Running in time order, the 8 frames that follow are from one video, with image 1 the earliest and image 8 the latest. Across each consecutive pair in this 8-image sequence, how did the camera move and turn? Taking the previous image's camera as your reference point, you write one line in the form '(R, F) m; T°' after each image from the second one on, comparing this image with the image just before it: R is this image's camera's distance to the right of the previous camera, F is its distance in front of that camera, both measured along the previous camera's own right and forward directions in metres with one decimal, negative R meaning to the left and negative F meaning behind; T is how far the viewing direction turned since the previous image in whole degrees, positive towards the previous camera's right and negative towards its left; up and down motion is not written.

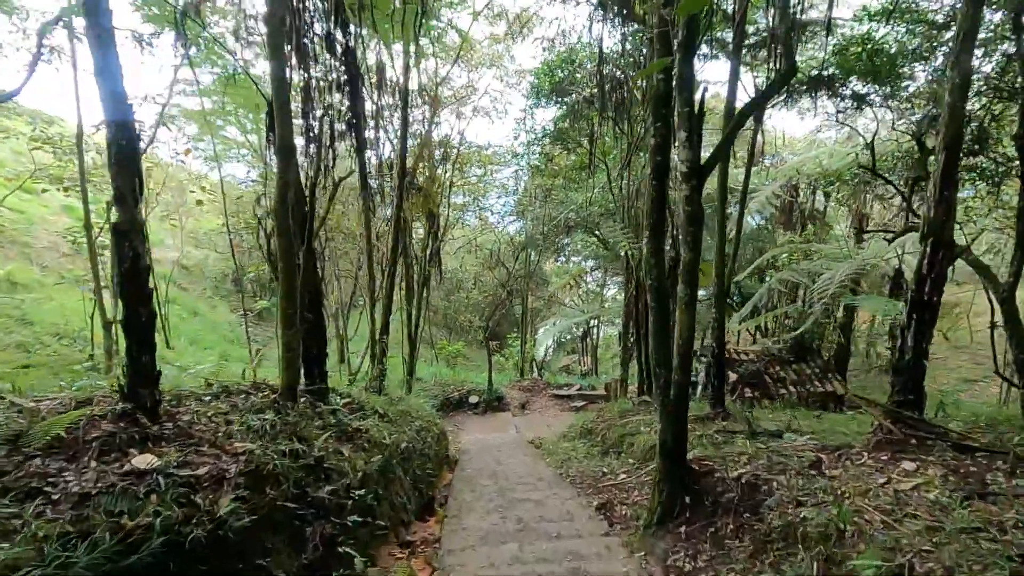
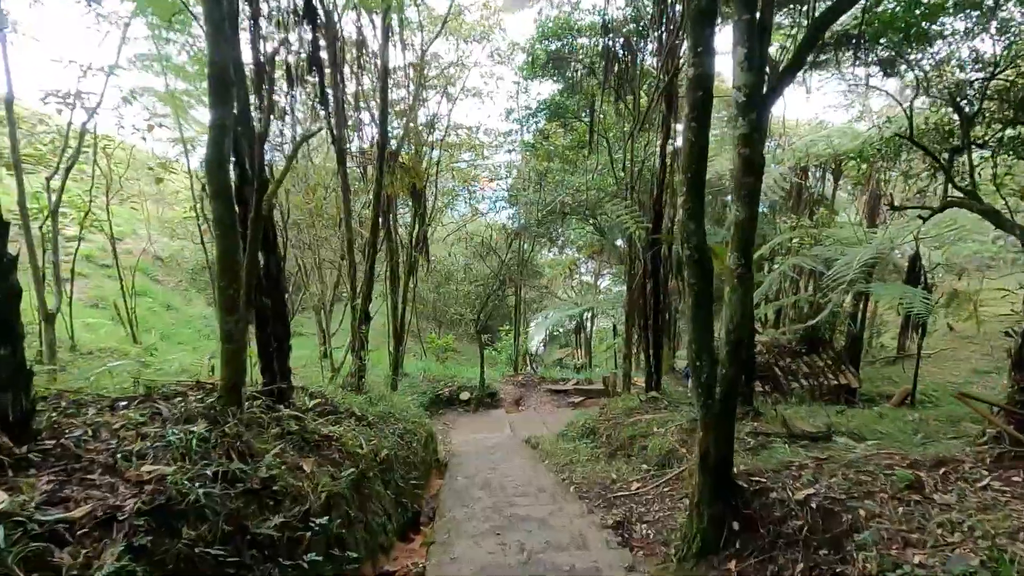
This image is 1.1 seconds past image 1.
(0.0, +0.6) m; +1°
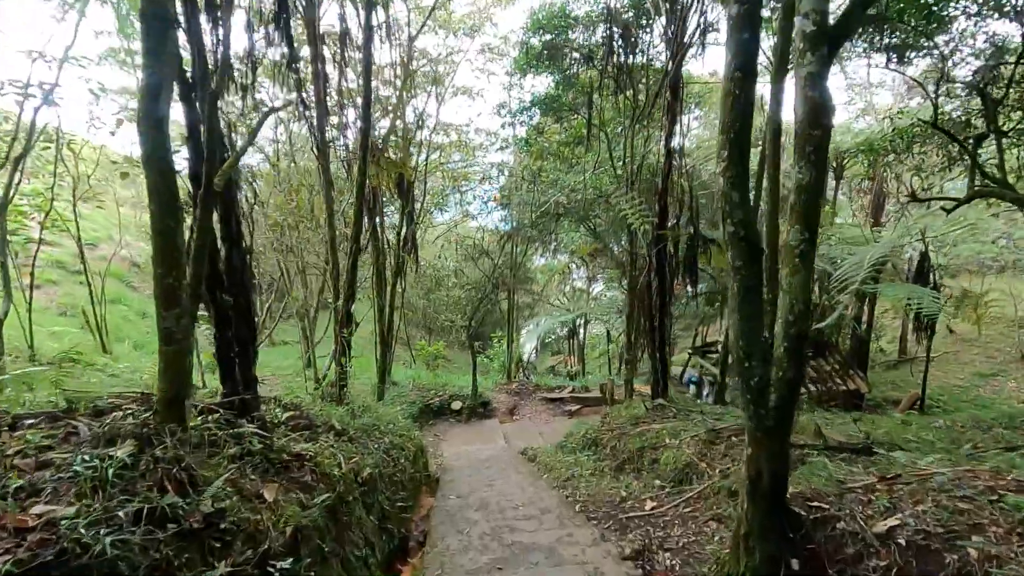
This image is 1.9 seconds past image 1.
(-0.1, +0.4) m; +1°
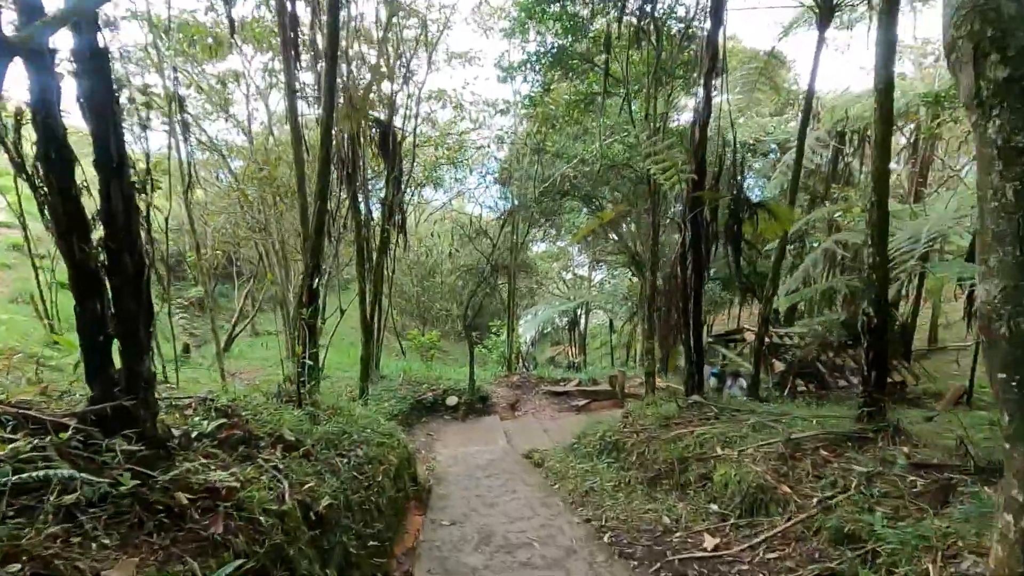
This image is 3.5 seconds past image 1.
(-0.1, +0.9) m; 0°
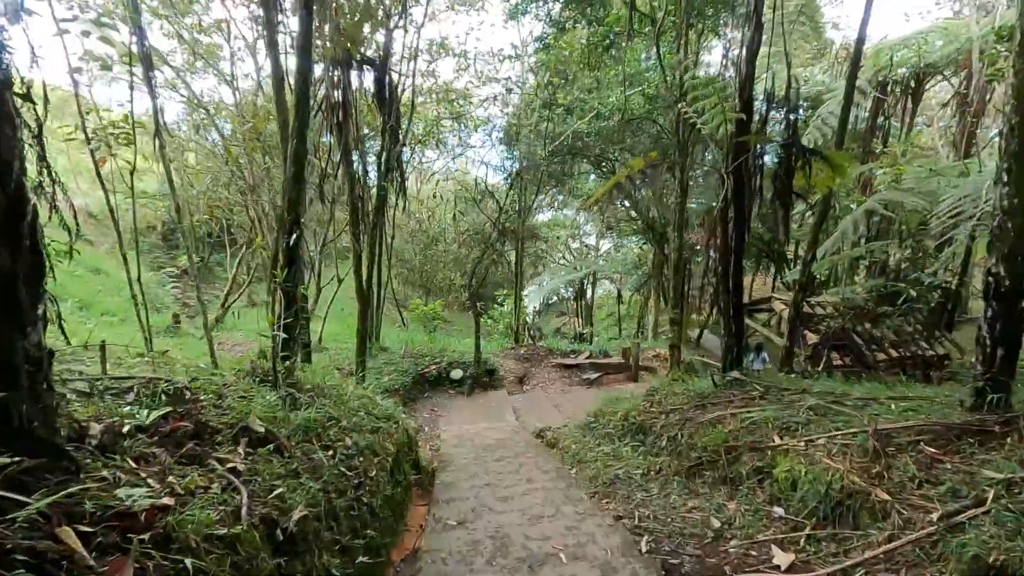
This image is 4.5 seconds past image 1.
(-0.1, +0.6) m; 0°
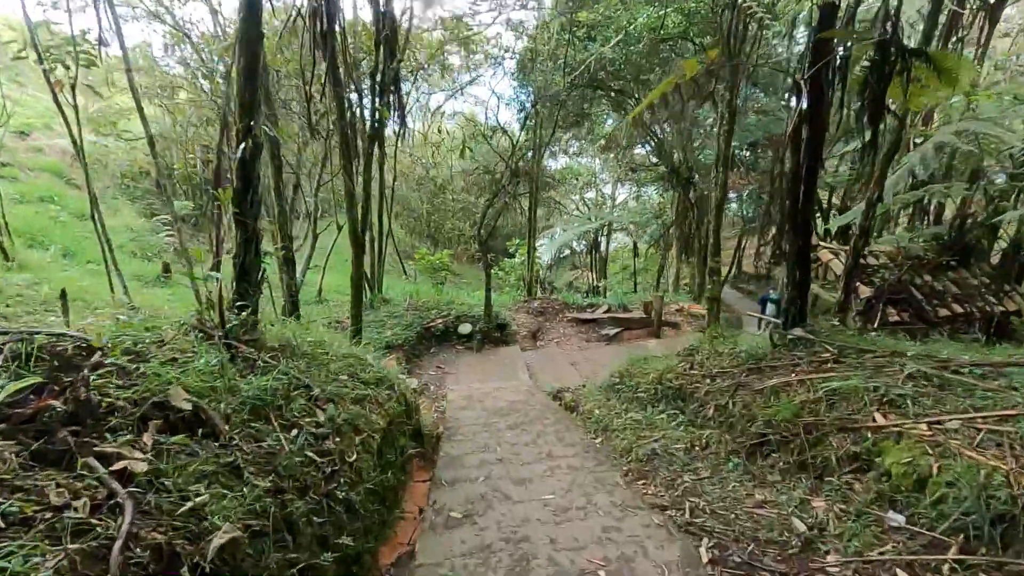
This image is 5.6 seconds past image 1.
(0.0, +0.7) m; -1°
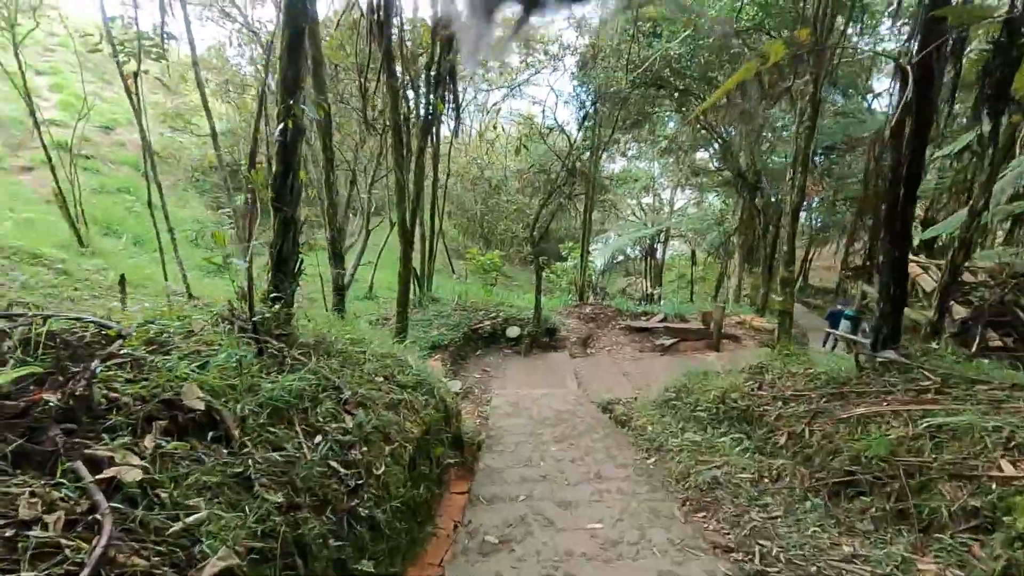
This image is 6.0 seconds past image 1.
(0.0, +0.2) m; -5°
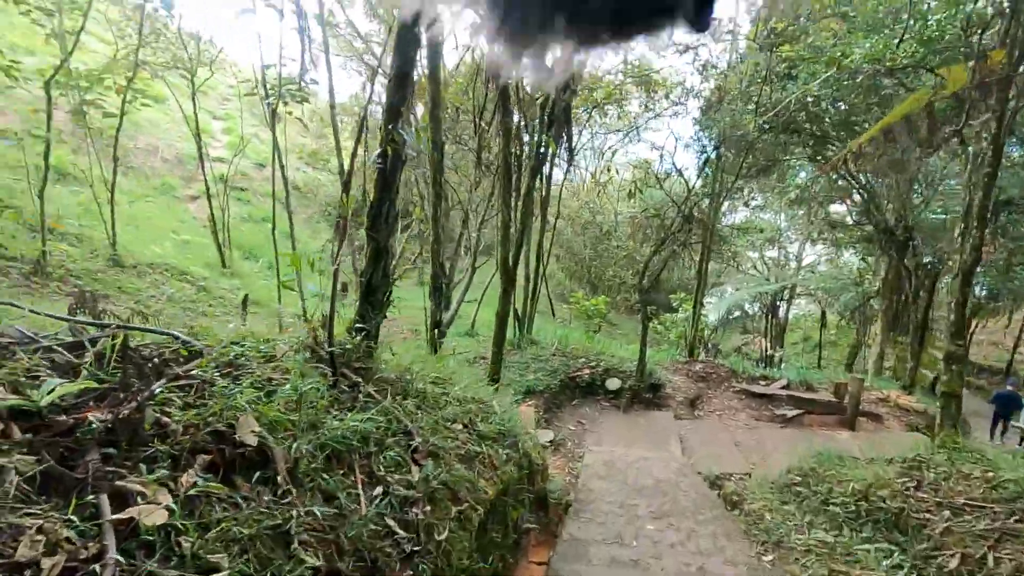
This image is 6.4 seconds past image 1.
(0.0, +0.2) m; -11°
